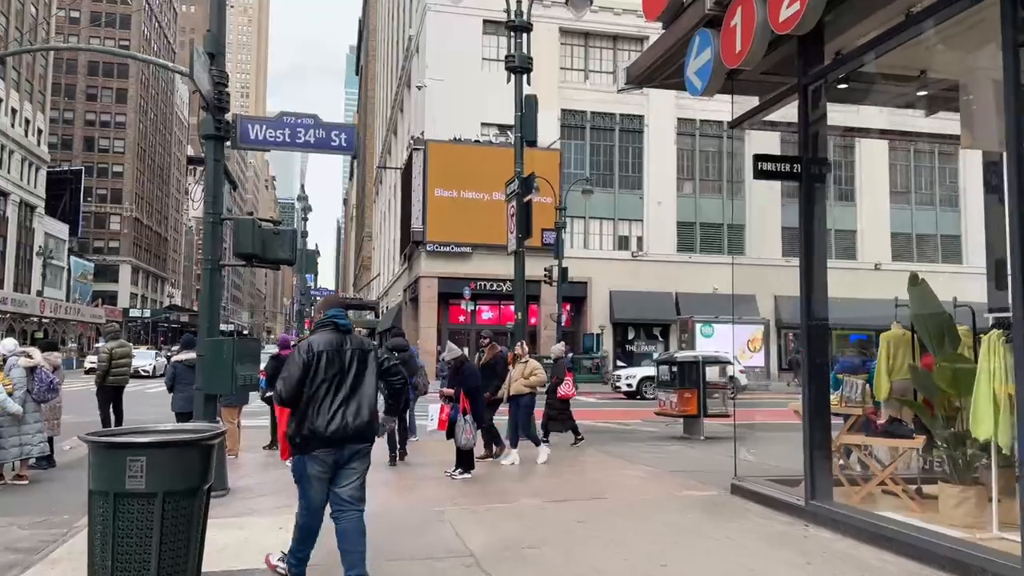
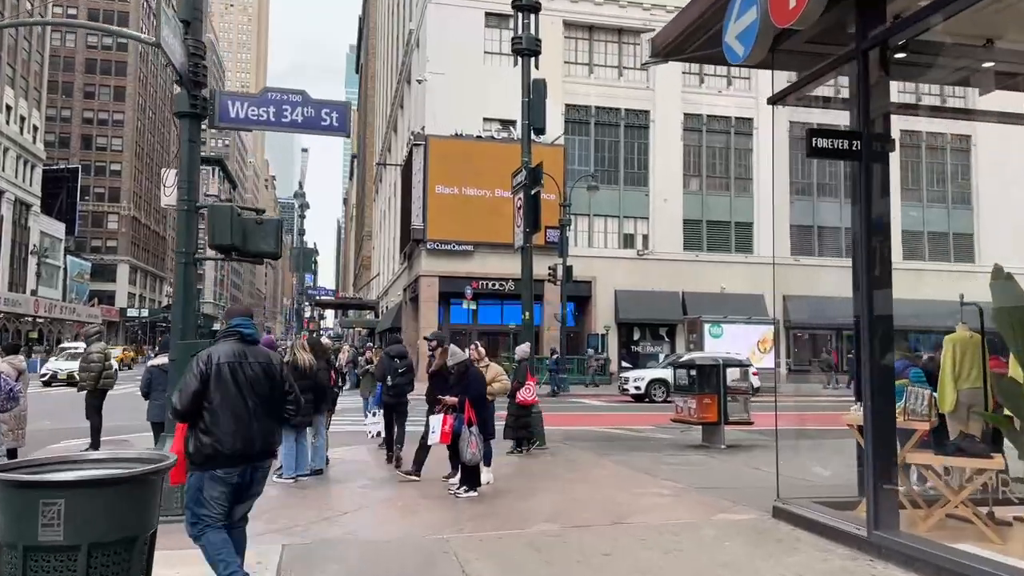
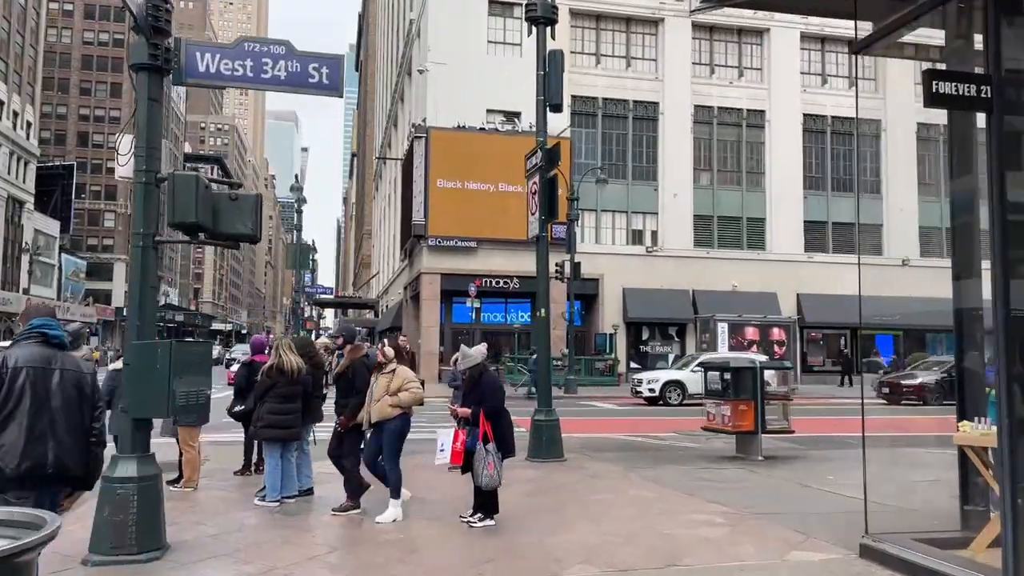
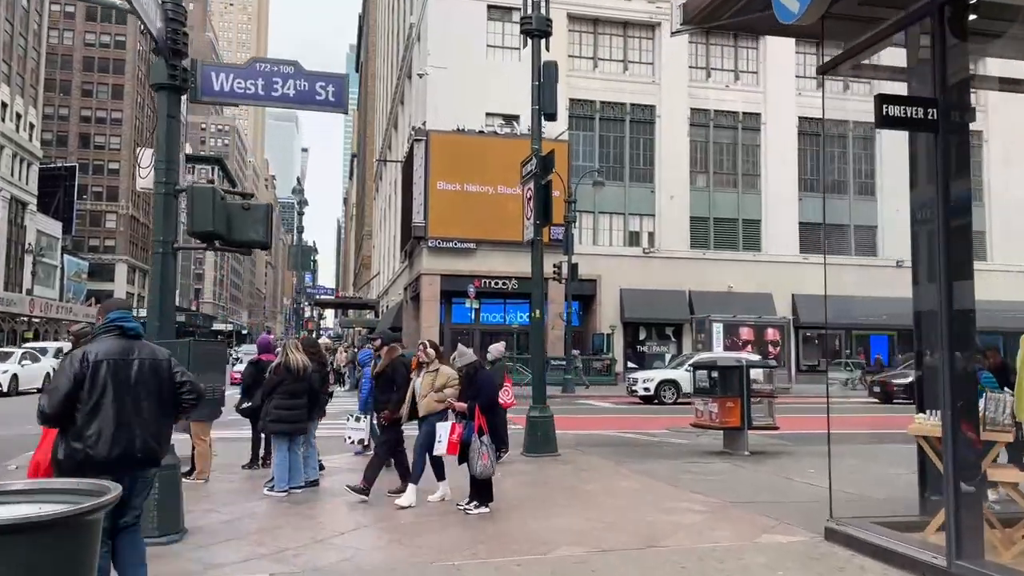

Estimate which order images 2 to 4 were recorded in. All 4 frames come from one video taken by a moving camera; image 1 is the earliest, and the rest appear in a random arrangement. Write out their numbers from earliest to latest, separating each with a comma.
2, 4, 3
